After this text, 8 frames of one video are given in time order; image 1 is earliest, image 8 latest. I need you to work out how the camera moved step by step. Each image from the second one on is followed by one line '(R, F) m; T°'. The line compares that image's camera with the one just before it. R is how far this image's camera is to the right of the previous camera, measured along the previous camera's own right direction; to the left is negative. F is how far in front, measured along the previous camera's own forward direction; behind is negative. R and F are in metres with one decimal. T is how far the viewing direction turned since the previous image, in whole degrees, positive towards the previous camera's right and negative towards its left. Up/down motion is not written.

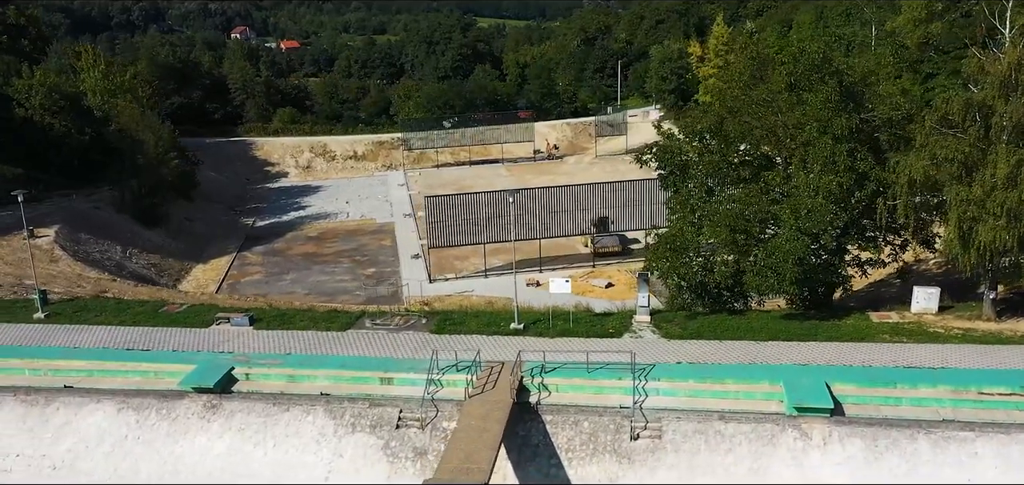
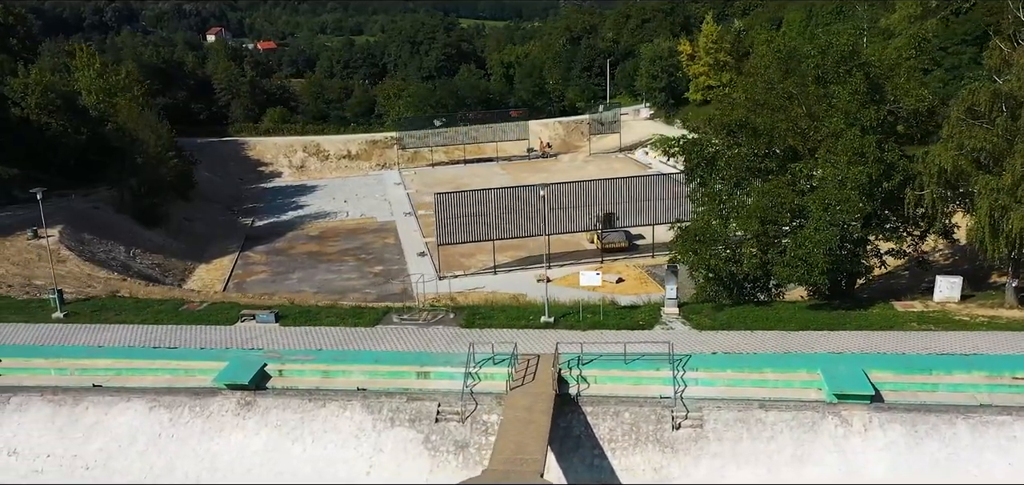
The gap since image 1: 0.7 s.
(-1.1, 0.0) m; +1°
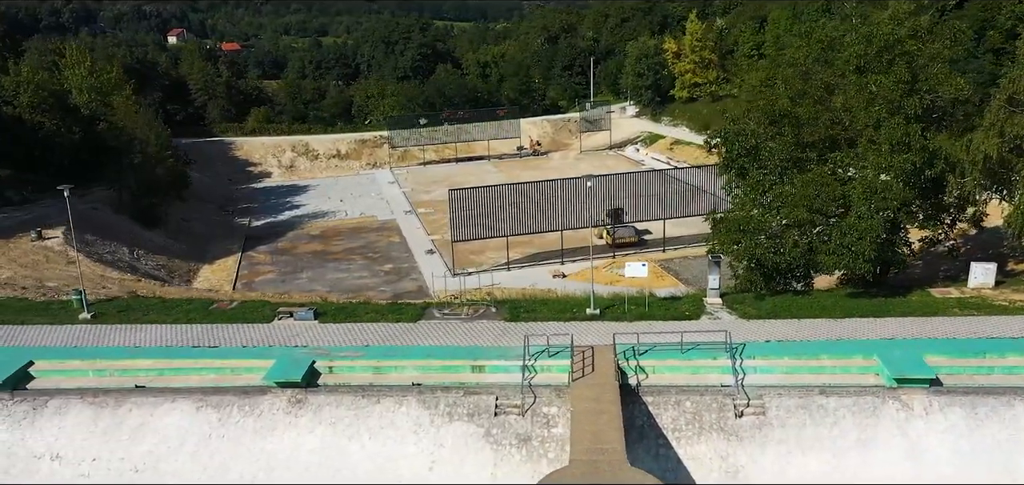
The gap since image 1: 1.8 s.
(-1.7, +0.1) m; +2°
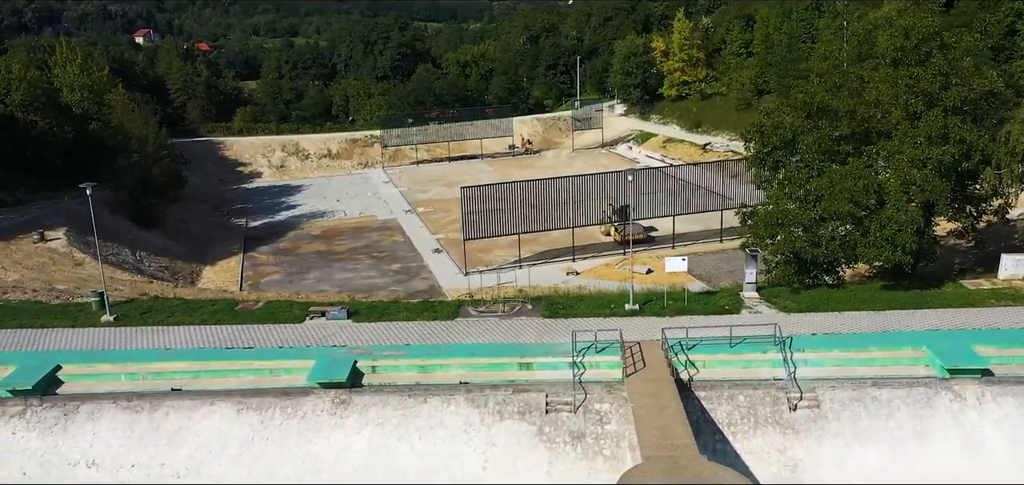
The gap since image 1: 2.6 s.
(-1.4, +0.3) m; +2°
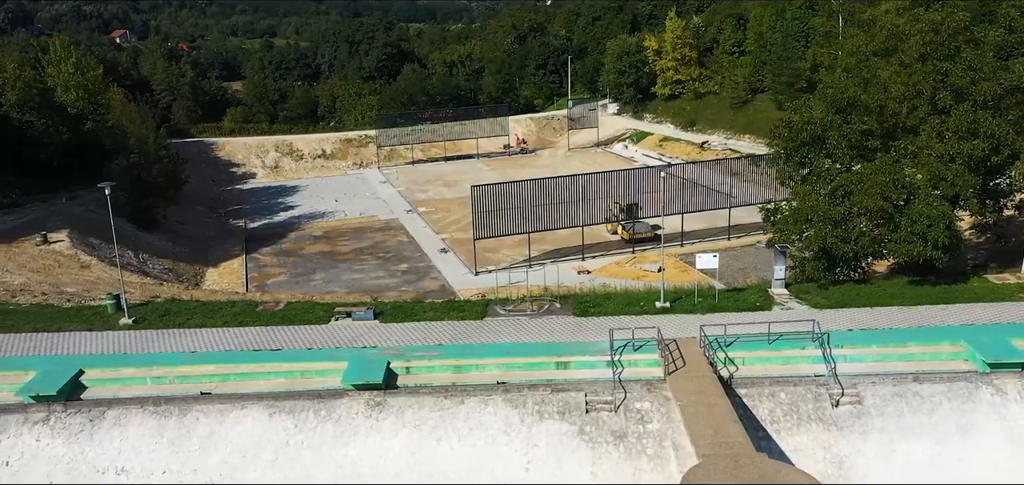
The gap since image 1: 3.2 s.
(-1.1, +0.2) m; +1°
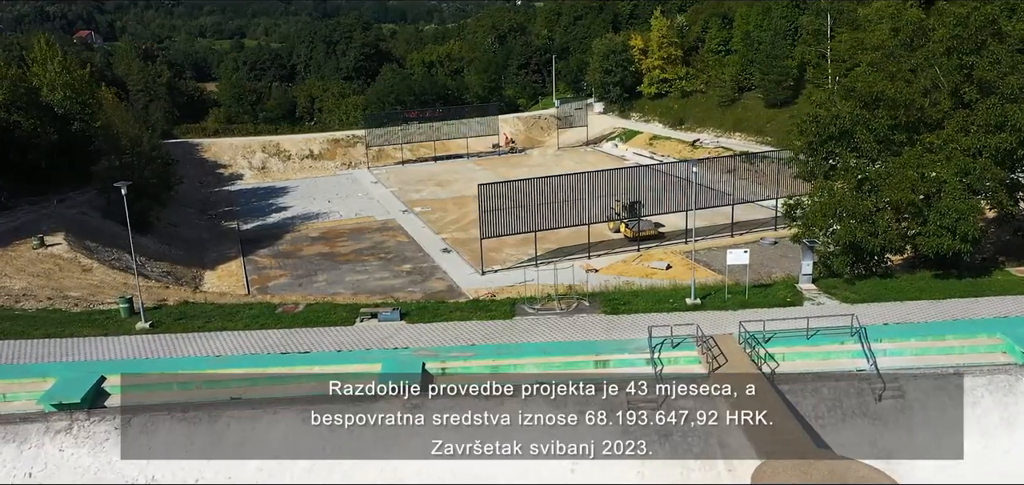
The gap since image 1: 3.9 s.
(-1.2, +0.3) m; +2°
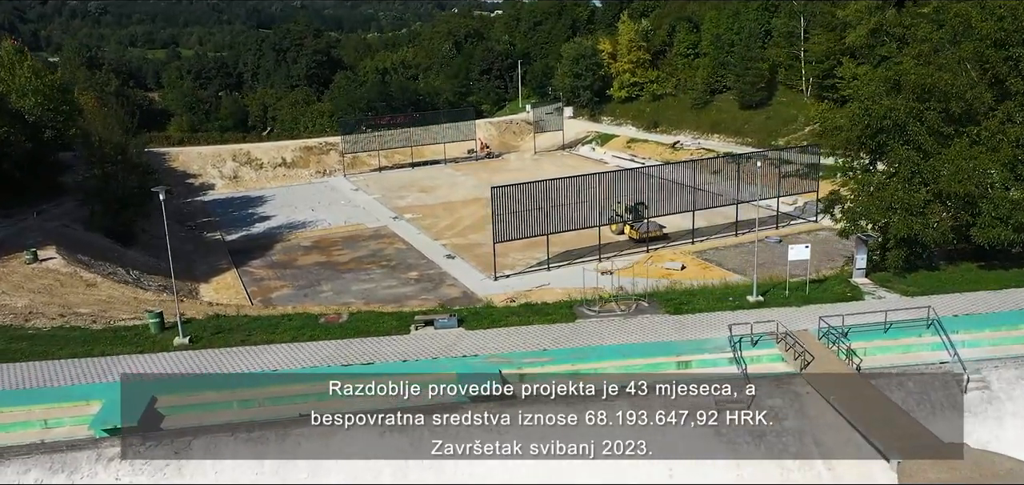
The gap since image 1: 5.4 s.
(-2.4, +0.7) m; +4°
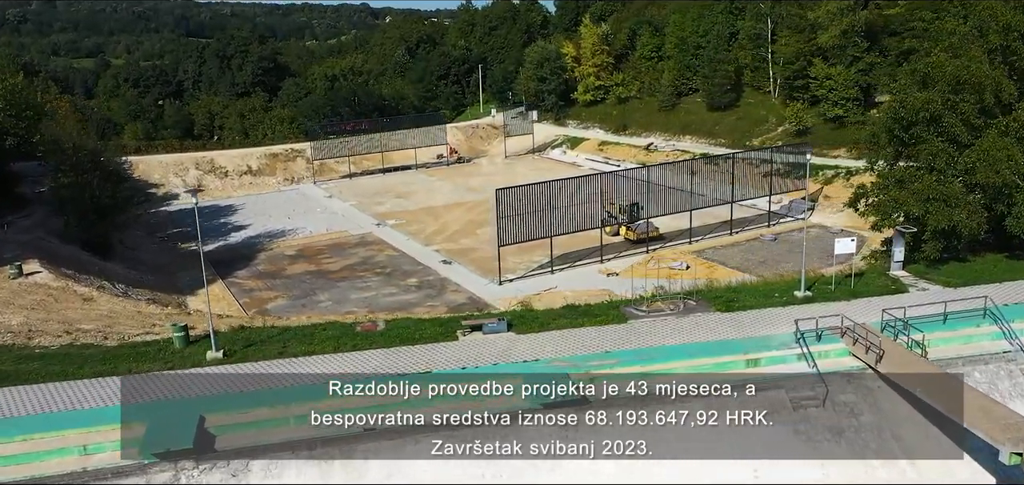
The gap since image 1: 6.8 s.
(-2.2, +0.7) m; +4°
